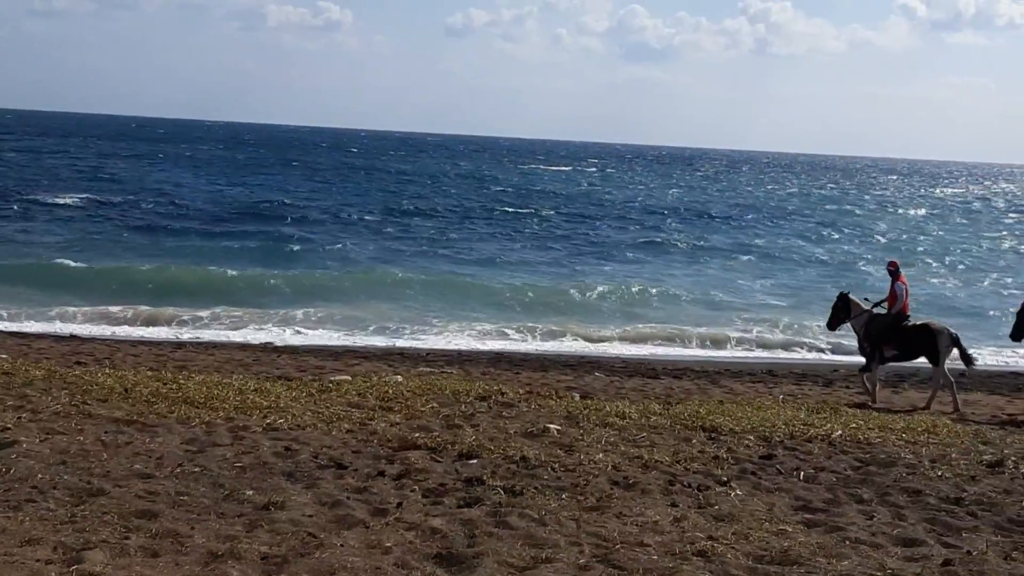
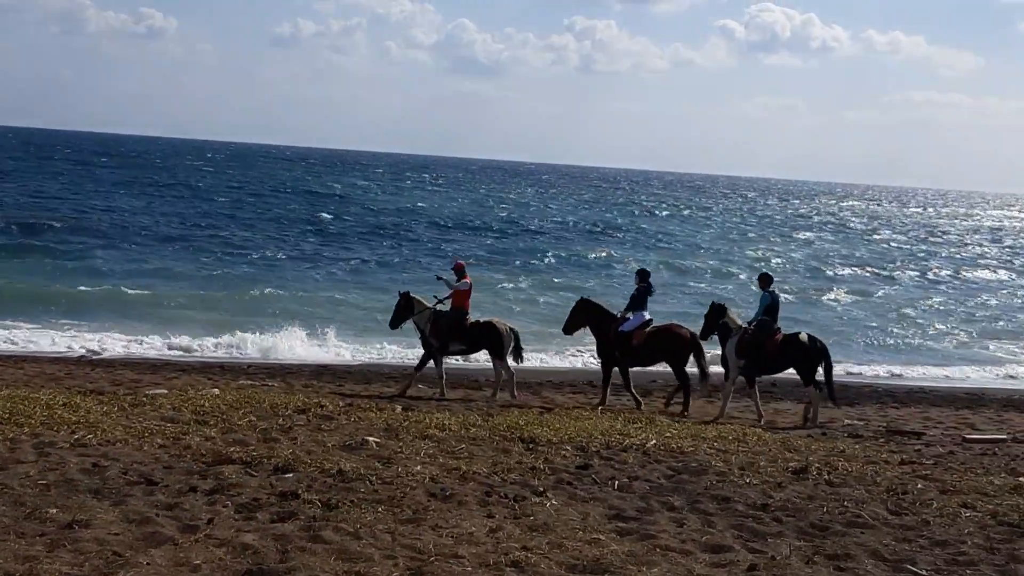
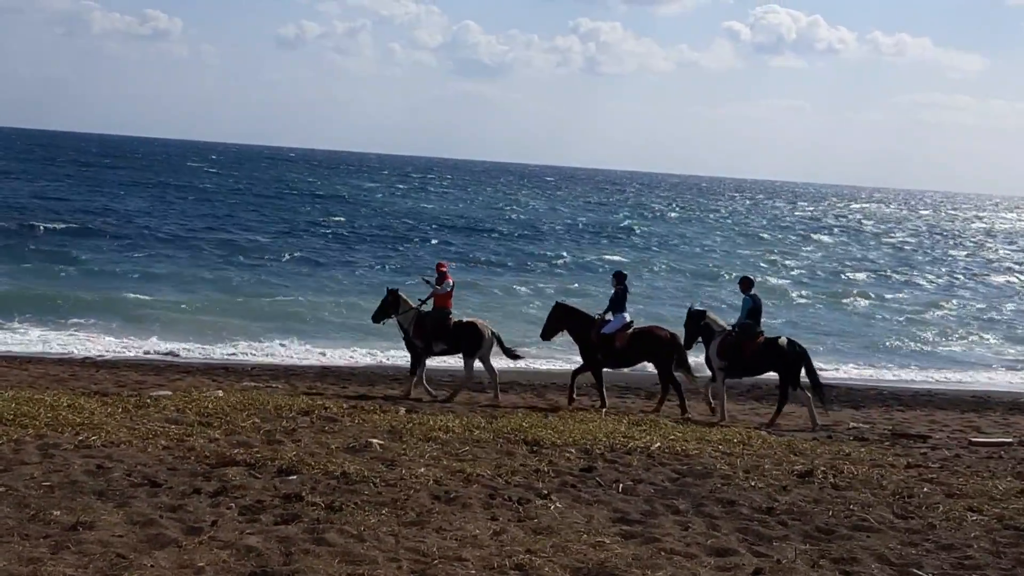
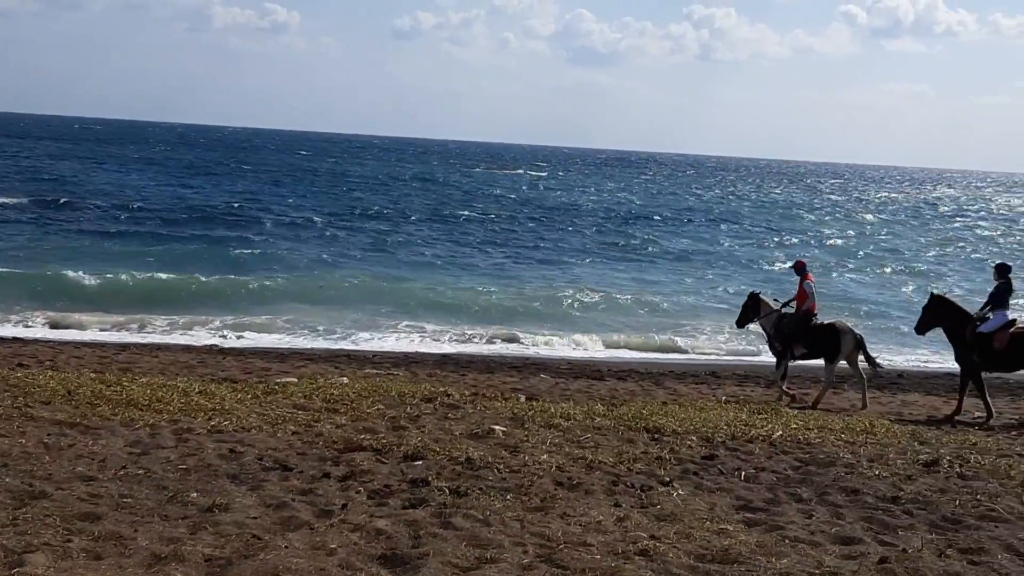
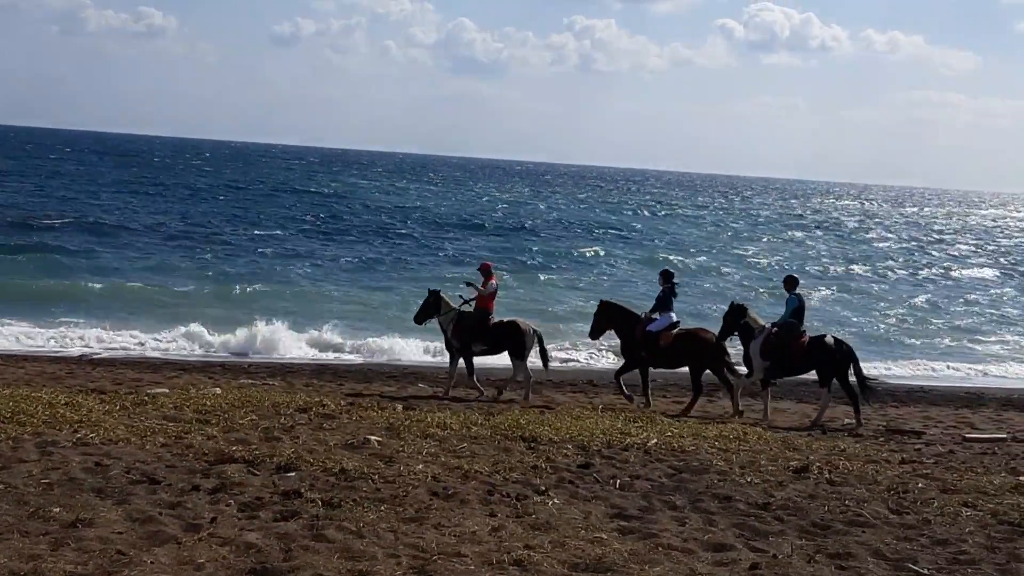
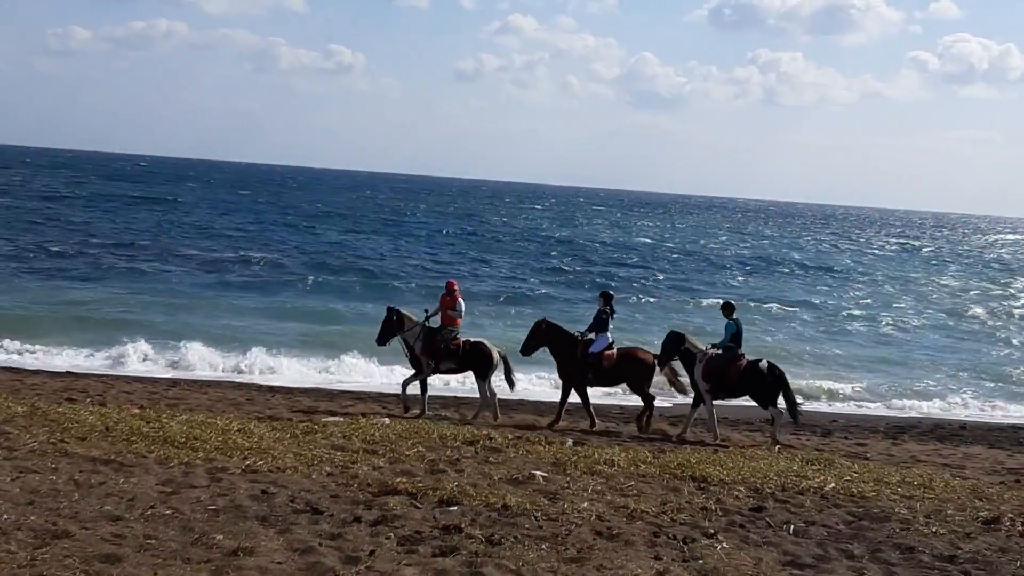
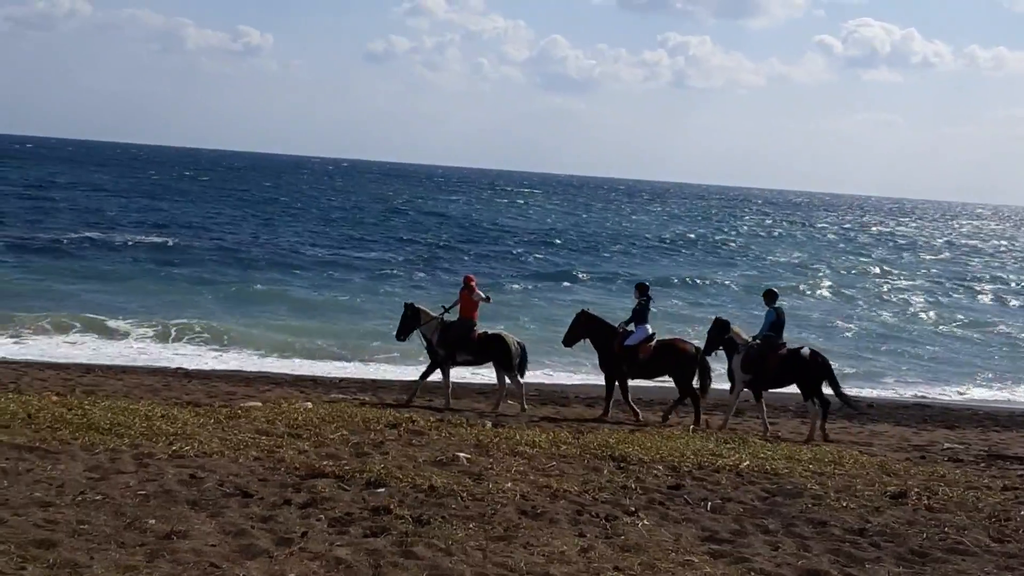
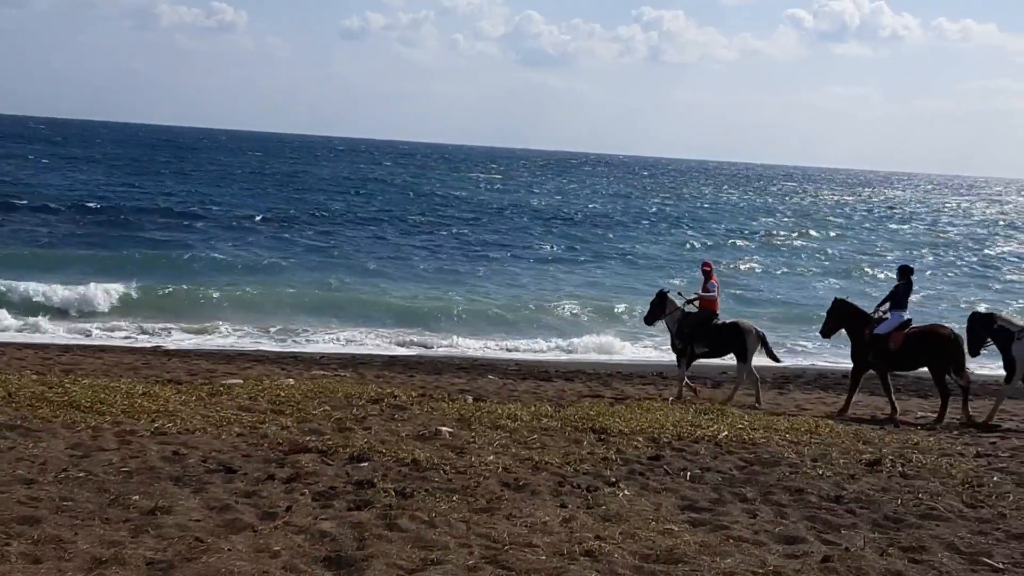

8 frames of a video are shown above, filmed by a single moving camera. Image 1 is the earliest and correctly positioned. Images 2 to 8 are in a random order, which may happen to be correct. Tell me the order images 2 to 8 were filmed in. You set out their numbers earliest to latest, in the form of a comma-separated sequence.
4, 8, 5, 2, 3, 7, 6
